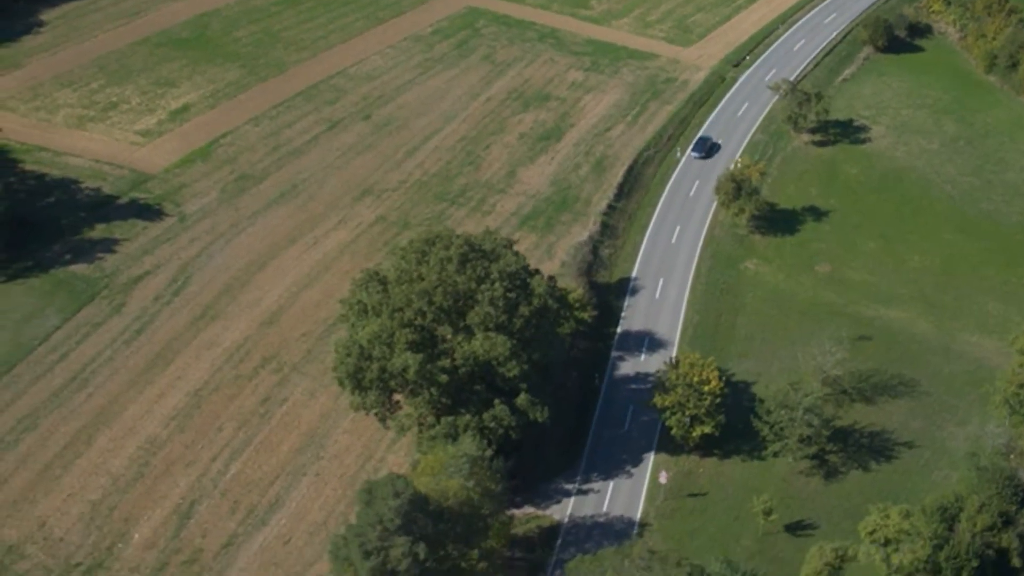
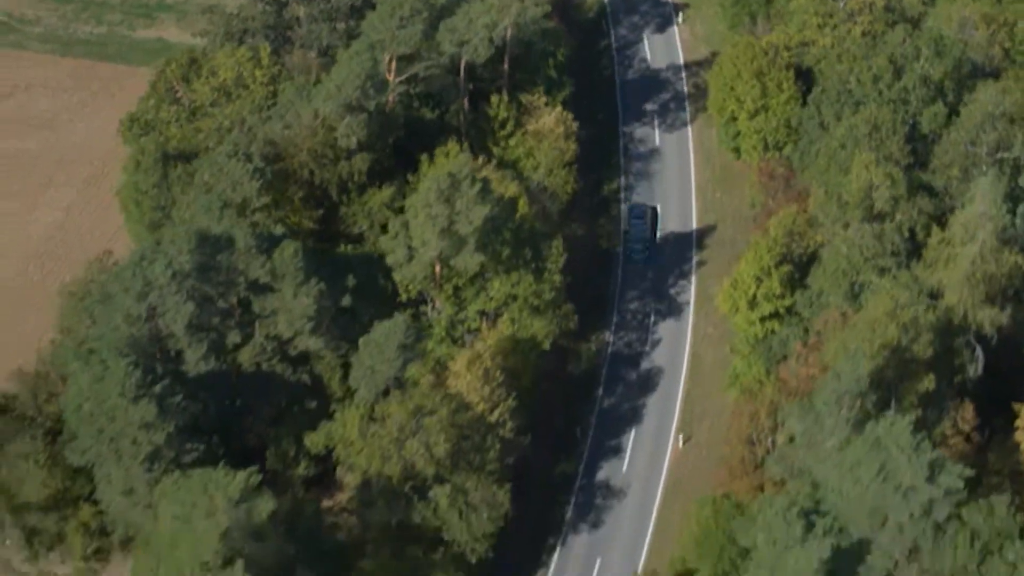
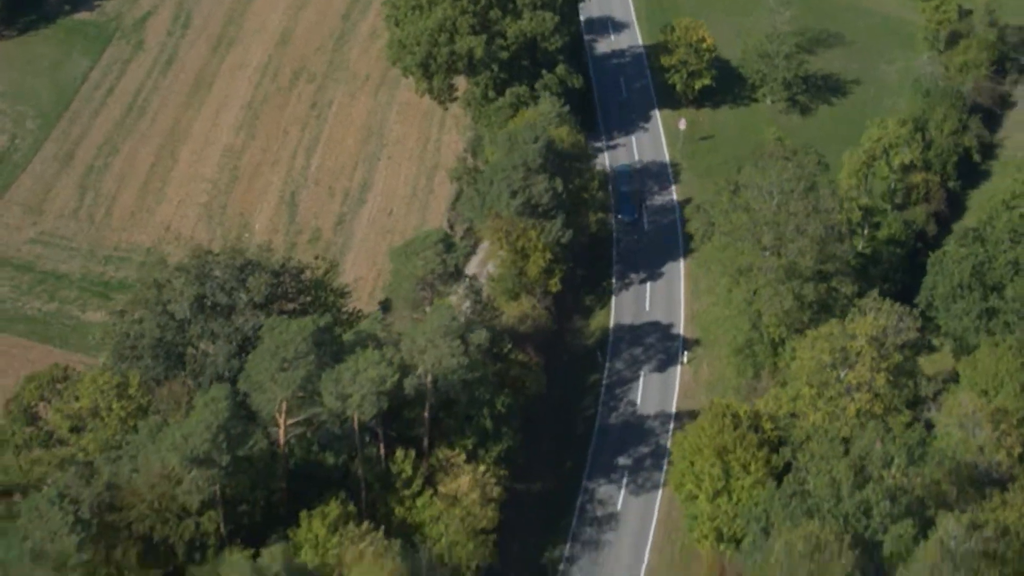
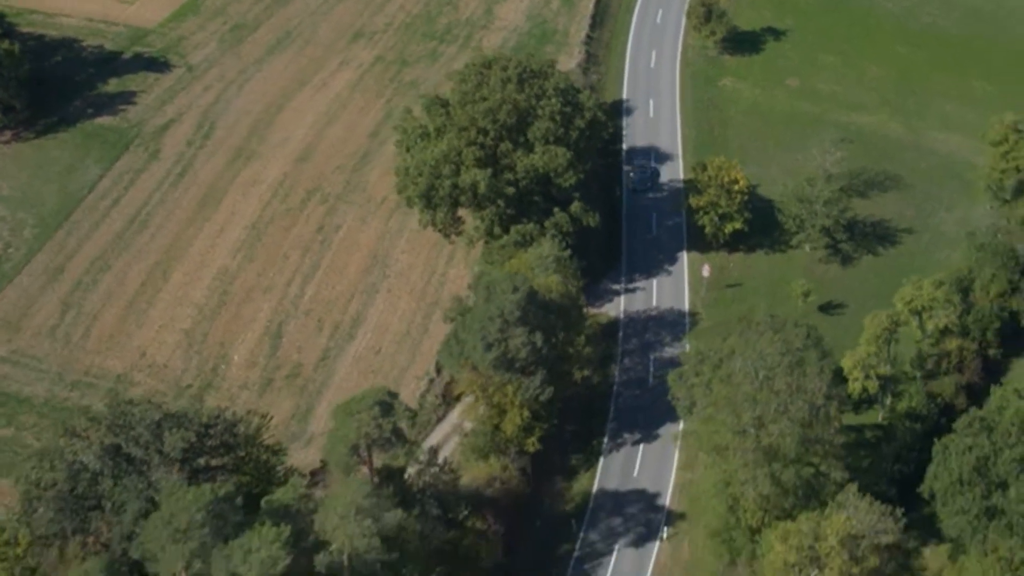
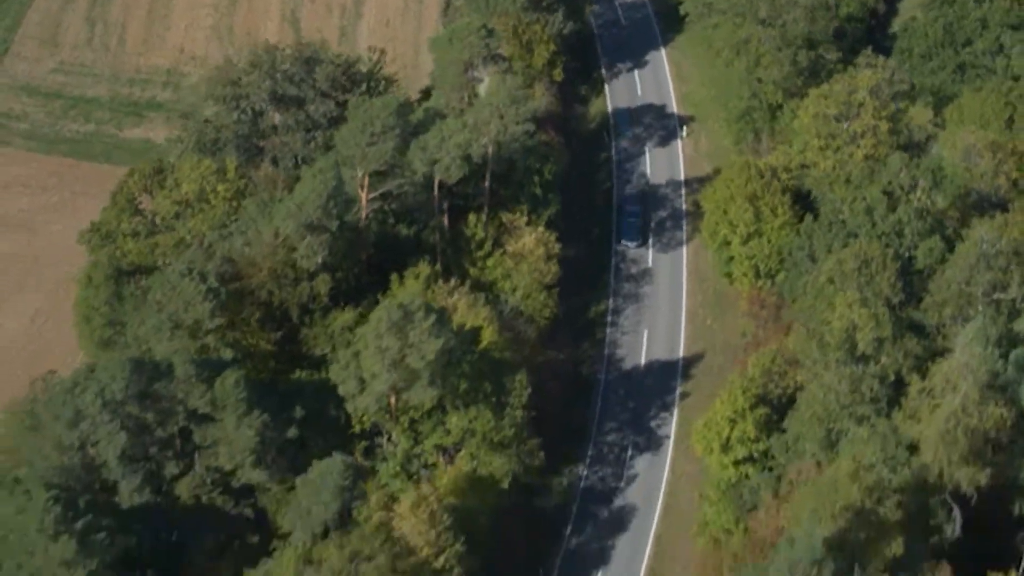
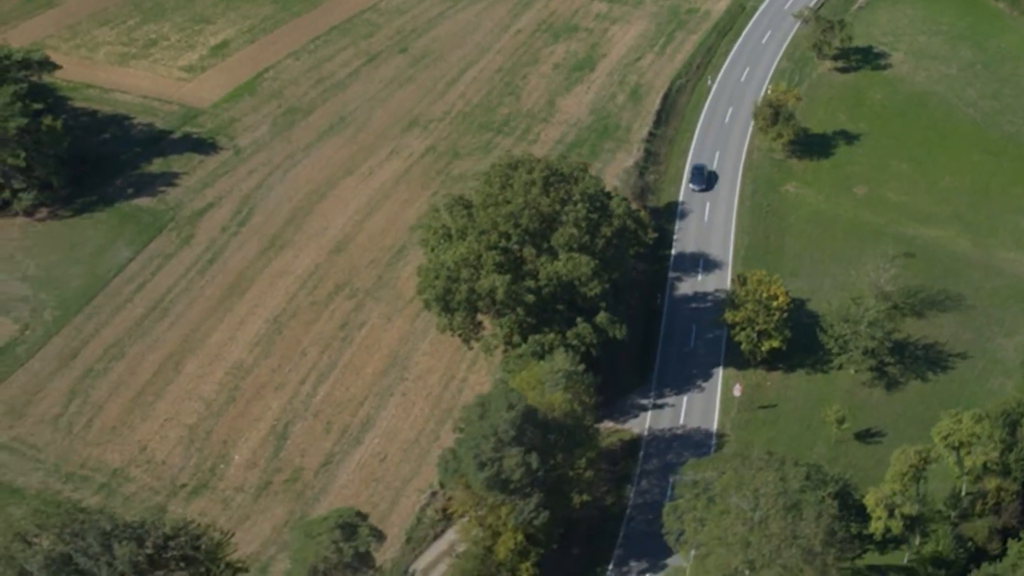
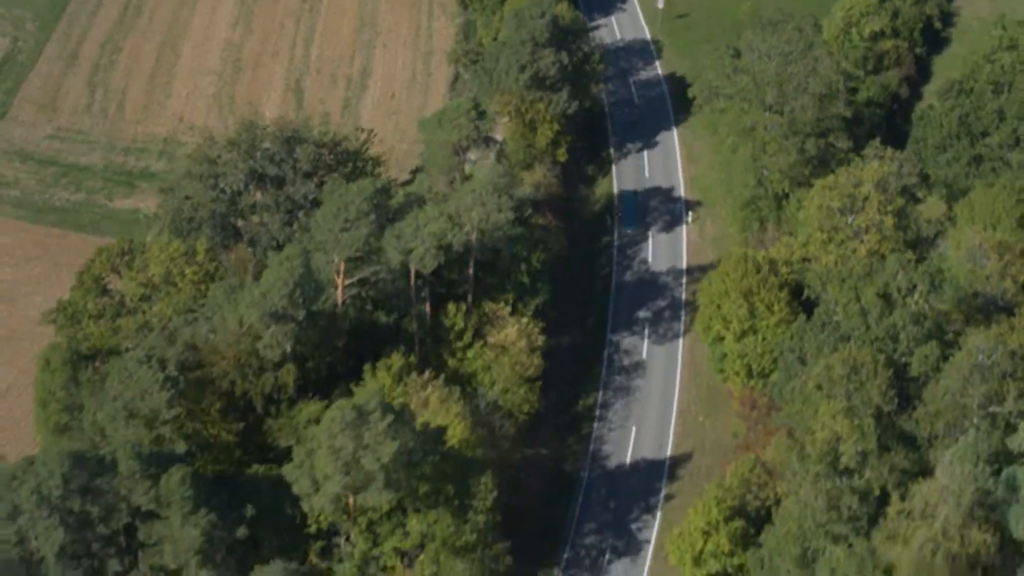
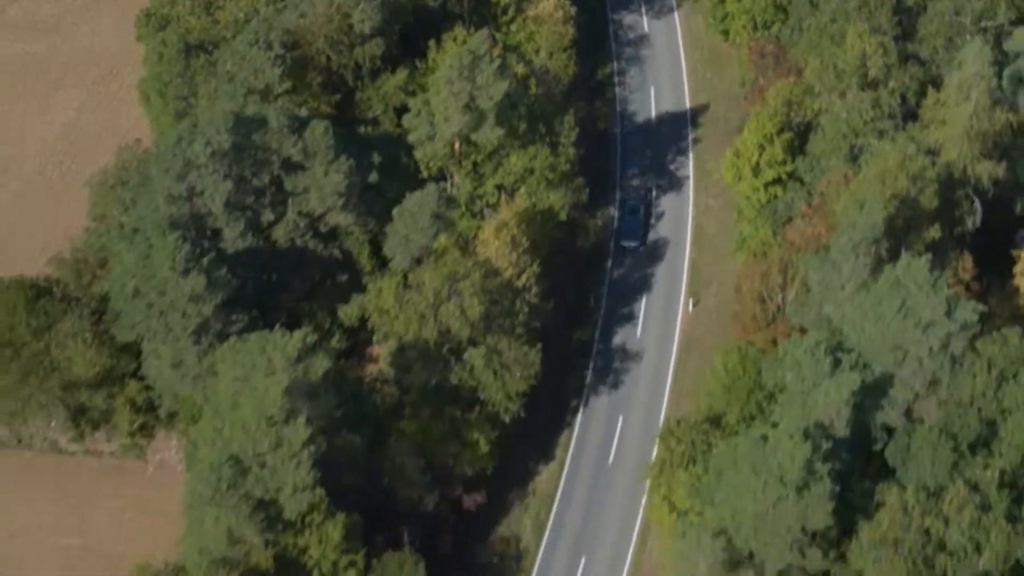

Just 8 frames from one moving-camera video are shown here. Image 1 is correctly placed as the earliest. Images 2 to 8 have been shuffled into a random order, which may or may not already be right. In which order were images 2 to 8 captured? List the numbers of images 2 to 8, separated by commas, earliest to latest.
6, 4, 3, 7, 5, 2, 8
